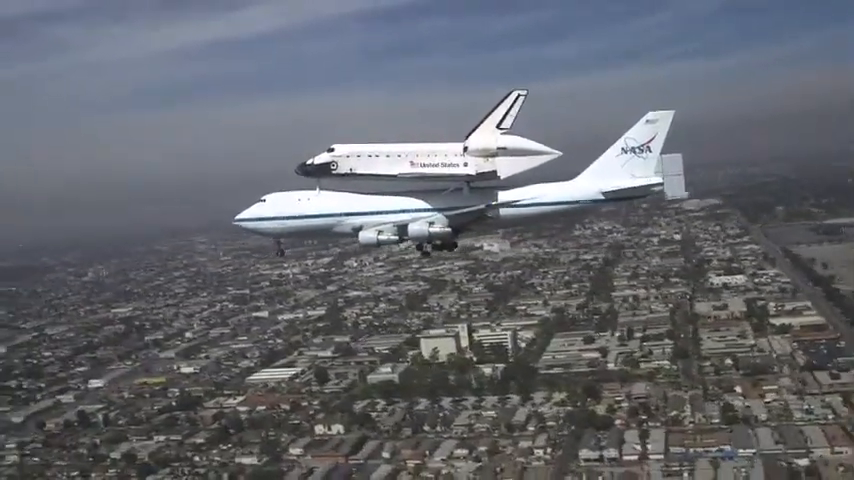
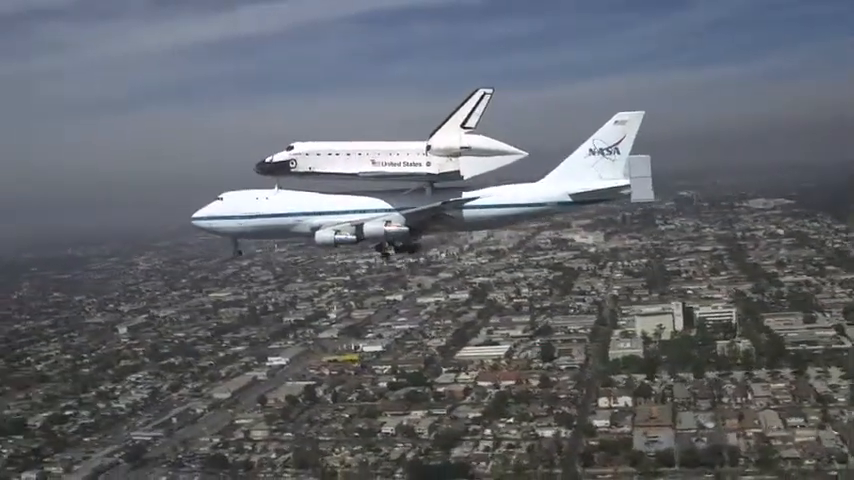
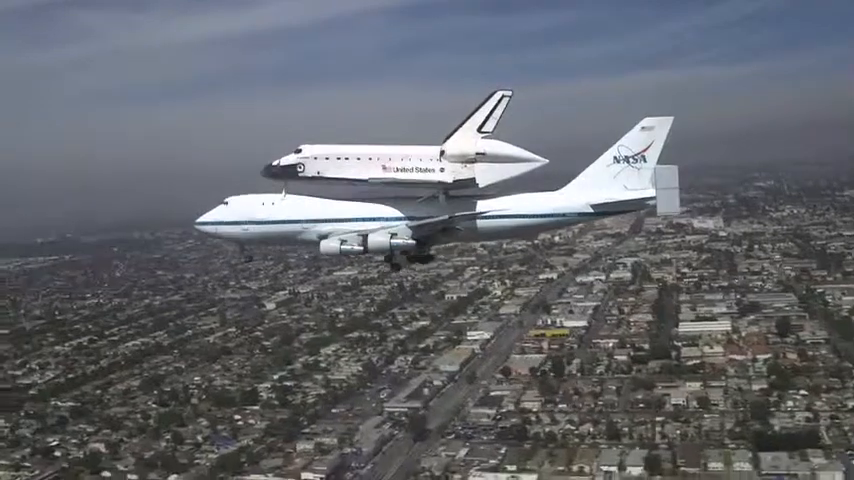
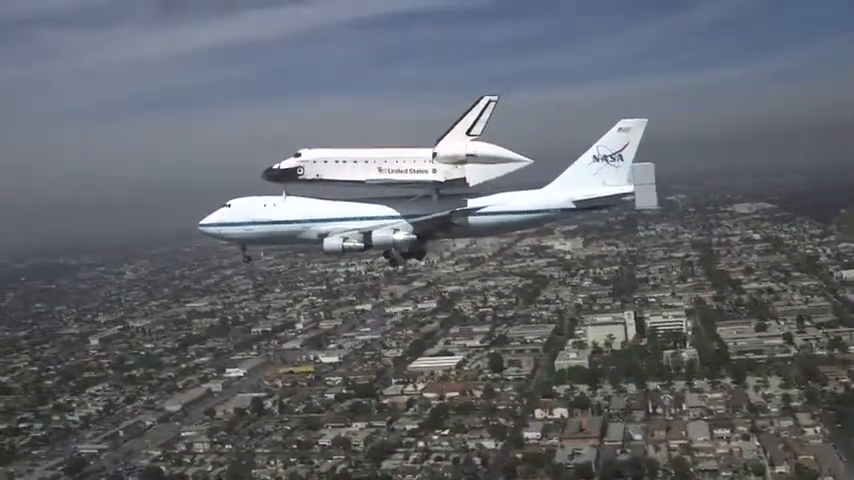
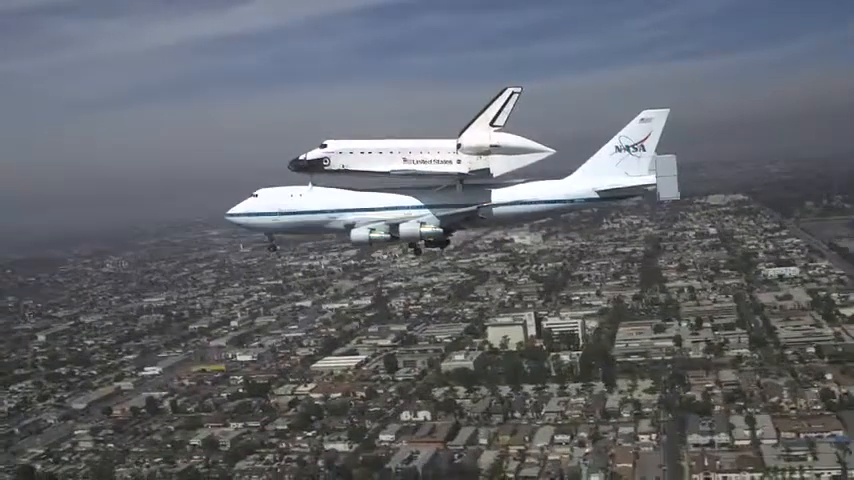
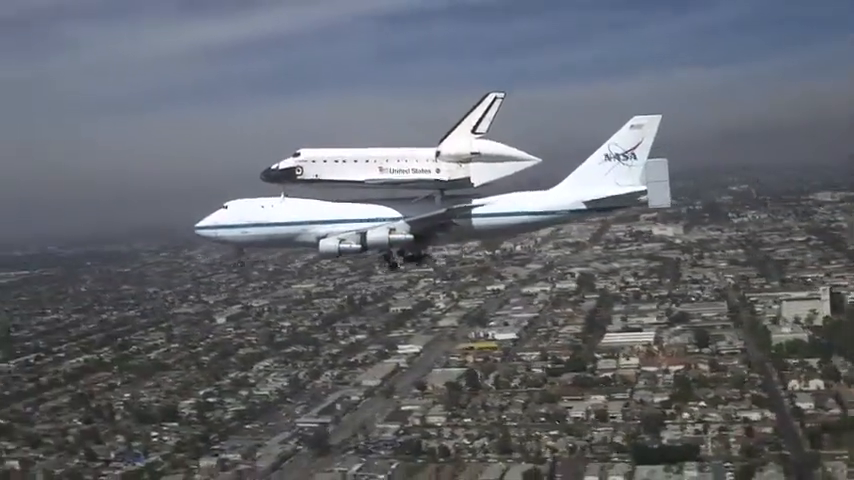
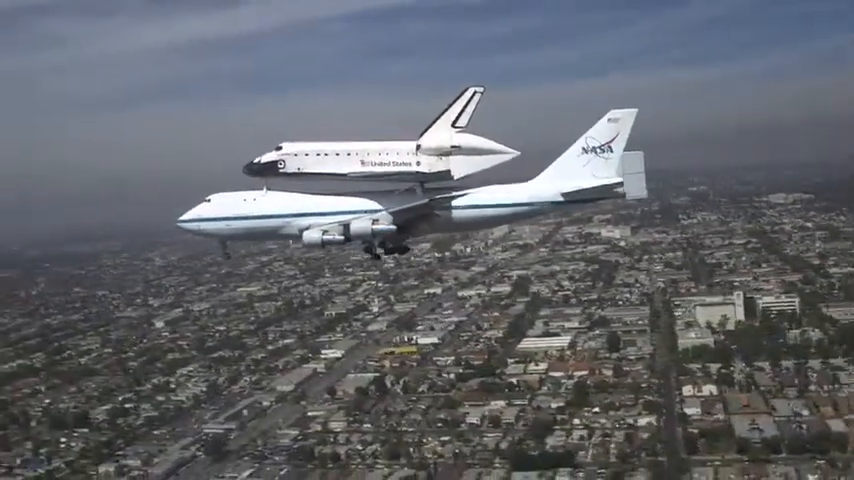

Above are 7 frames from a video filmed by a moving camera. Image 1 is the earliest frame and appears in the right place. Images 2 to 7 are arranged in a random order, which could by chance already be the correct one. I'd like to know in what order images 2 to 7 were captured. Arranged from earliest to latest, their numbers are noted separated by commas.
5, 4, 2, 7, 6, 3
